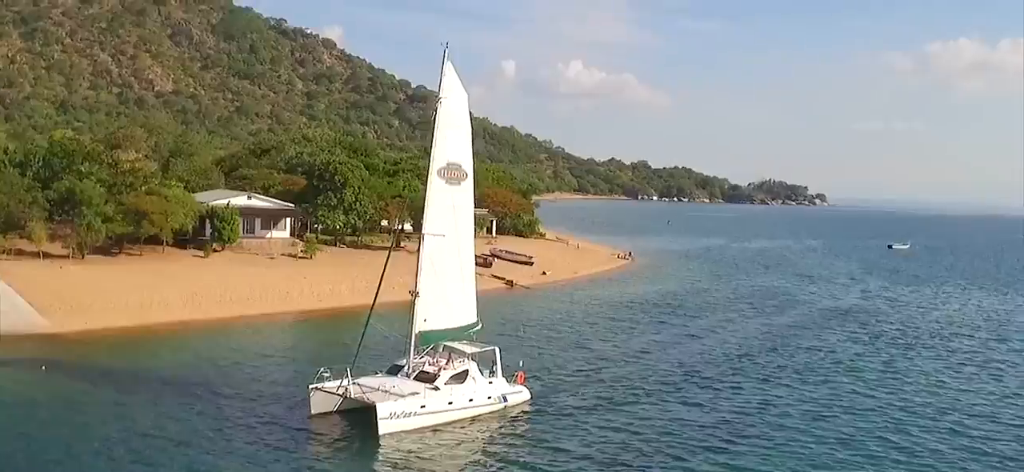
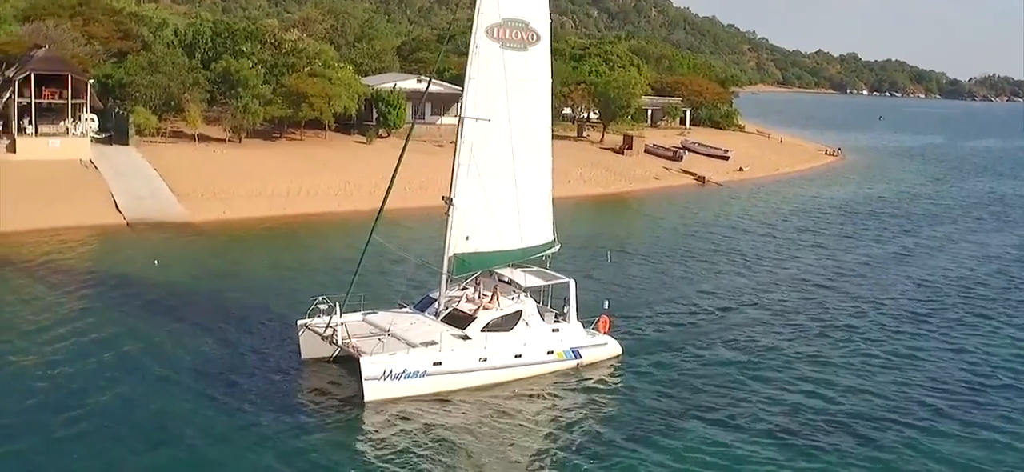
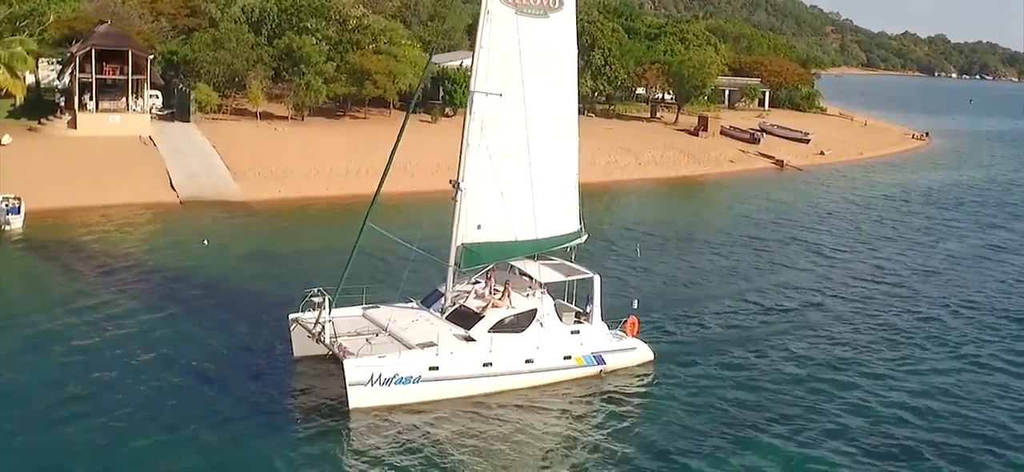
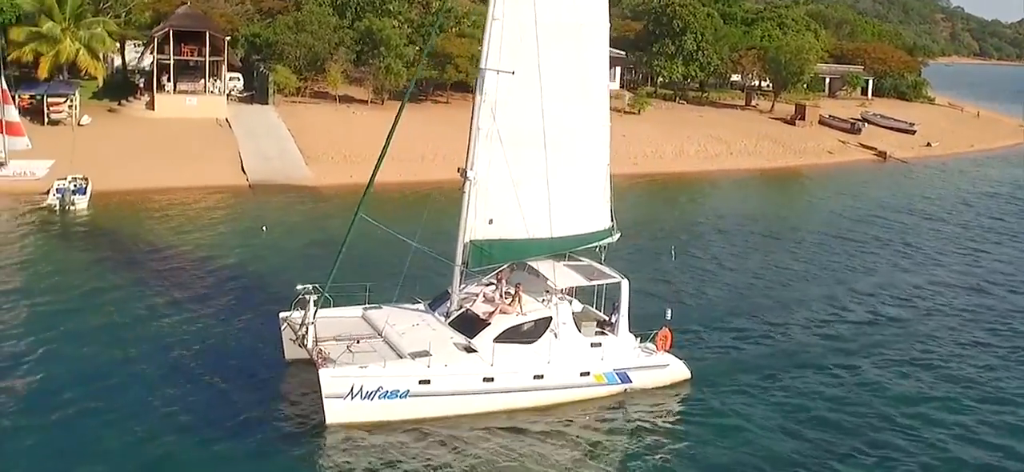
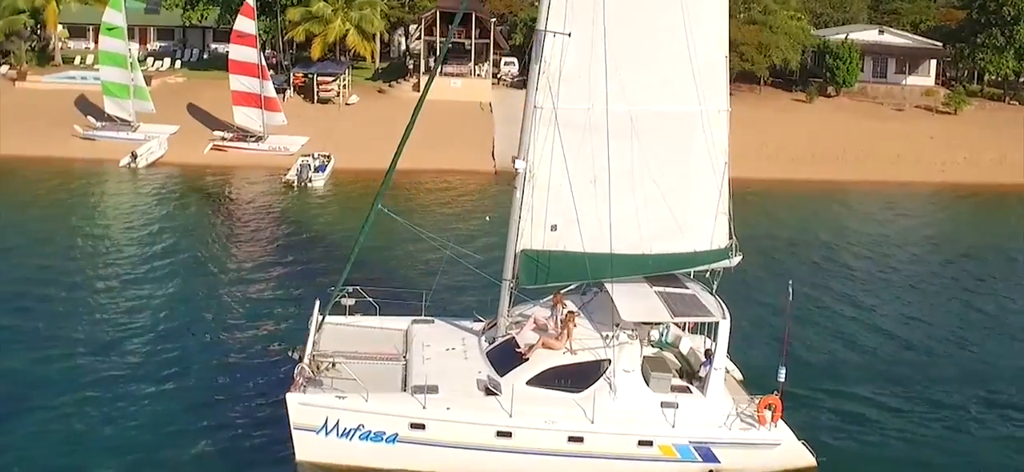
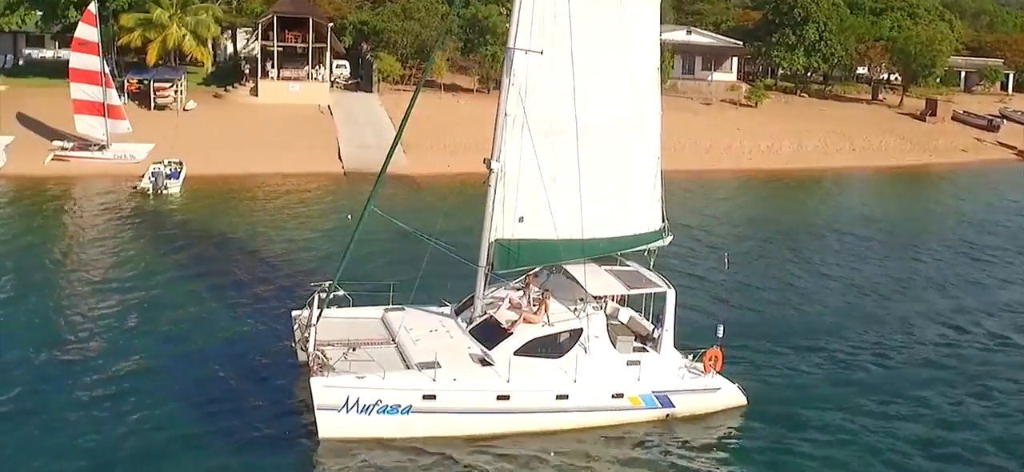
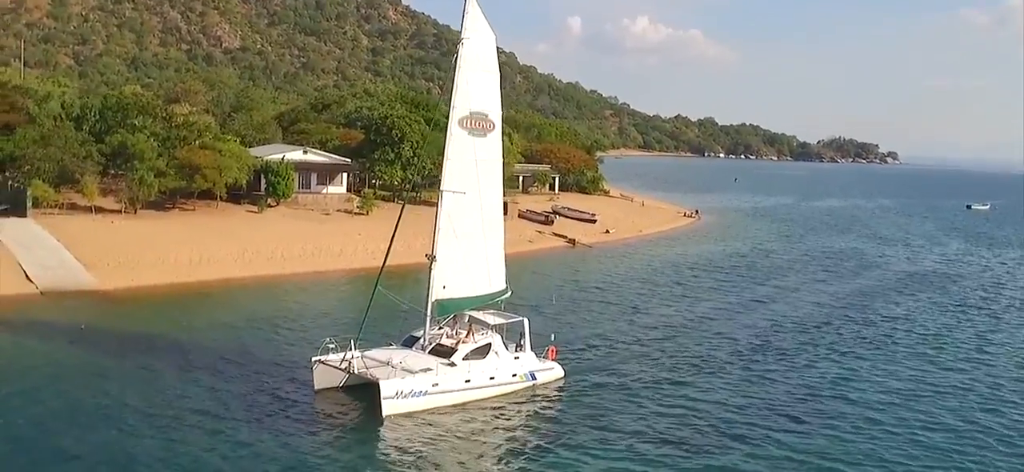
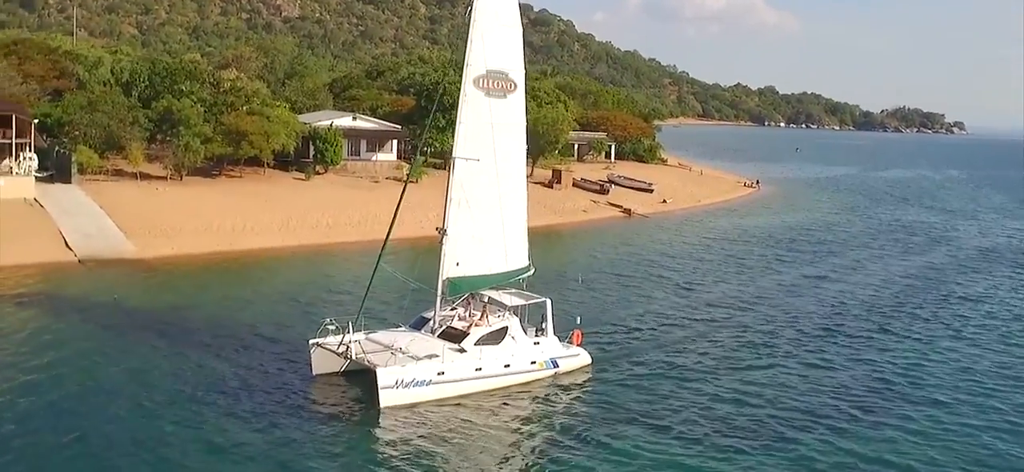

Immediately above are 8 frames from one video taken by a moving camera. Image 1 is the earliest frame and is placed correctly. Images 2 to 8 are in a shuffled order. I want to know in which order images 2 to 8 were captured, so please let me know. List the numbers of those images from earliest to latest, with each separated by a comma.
7, 8, 2, 3, 4, 6, 5
